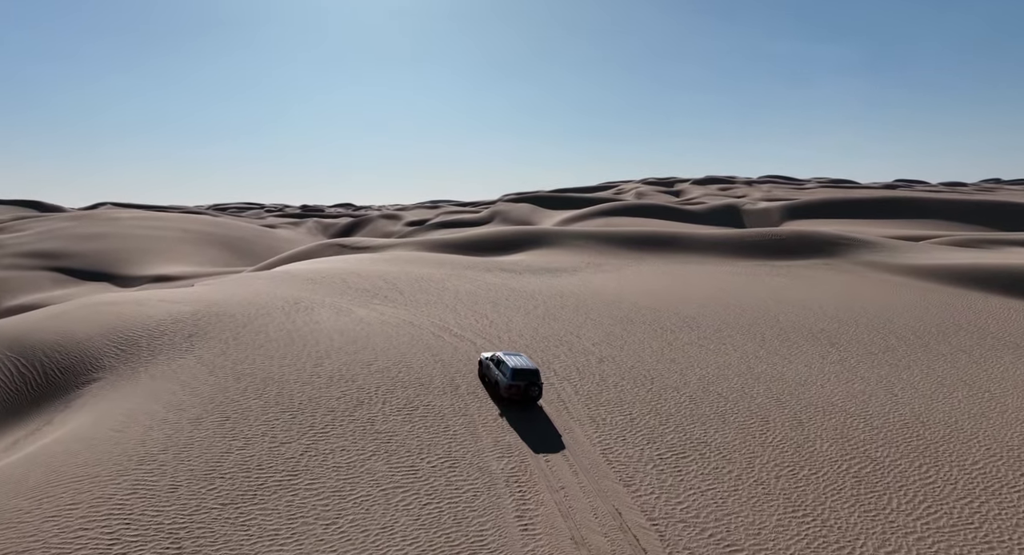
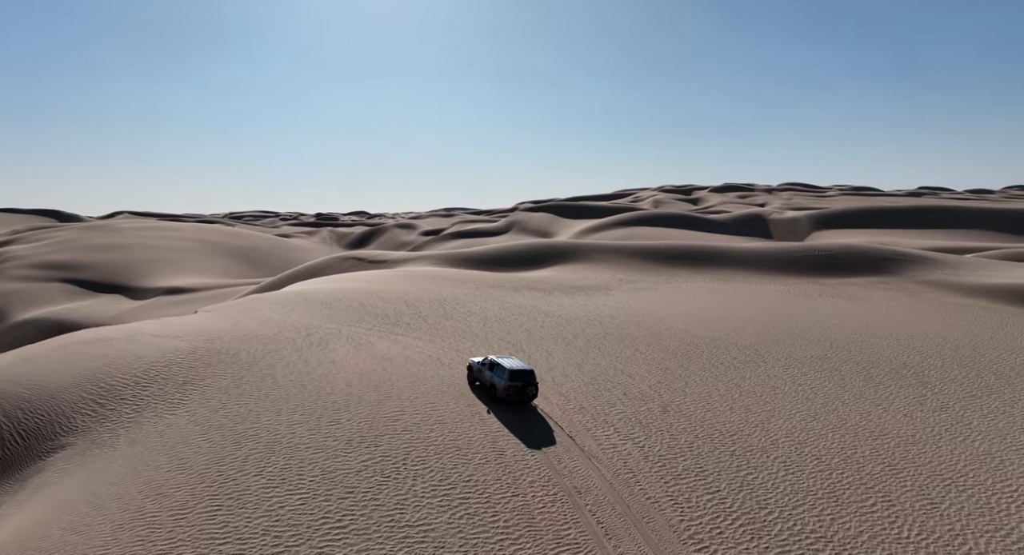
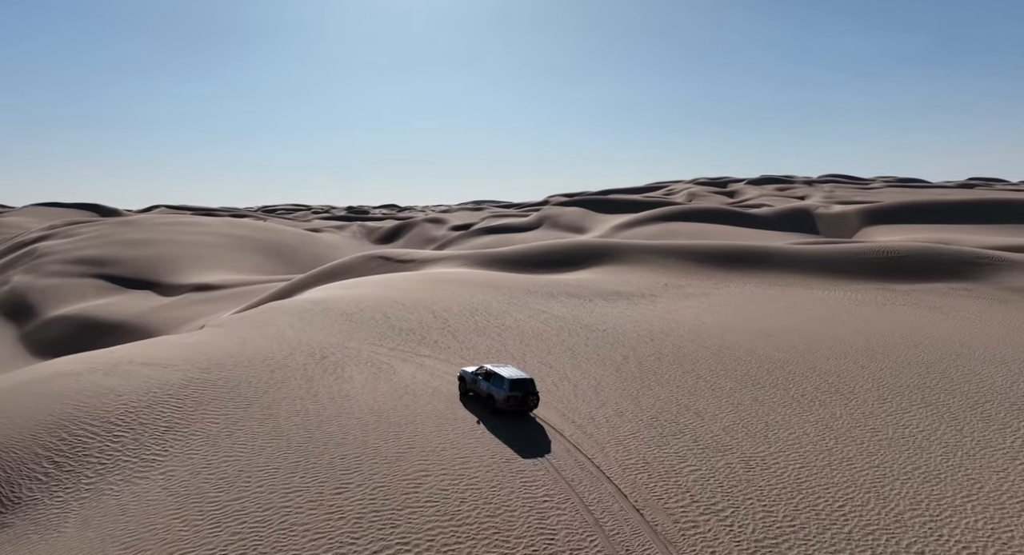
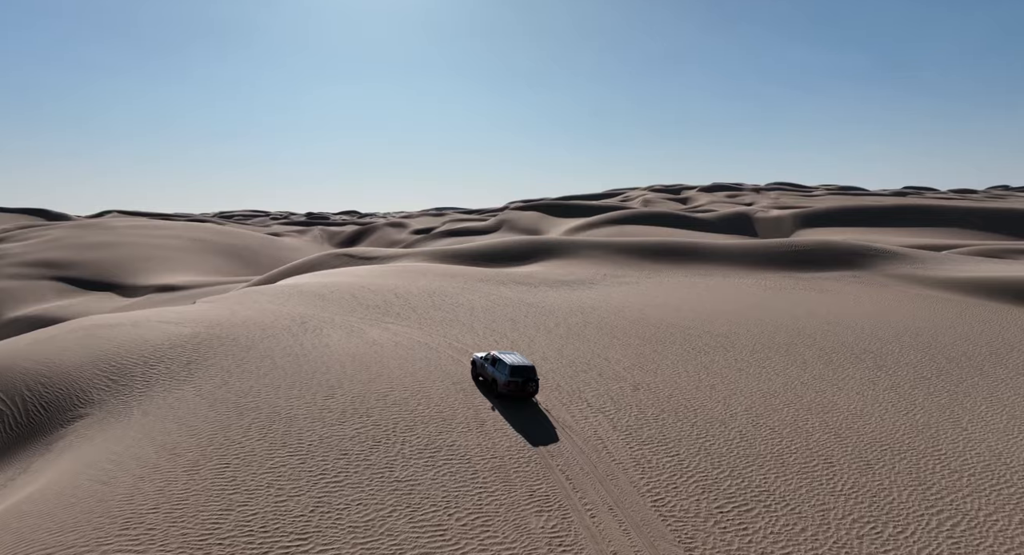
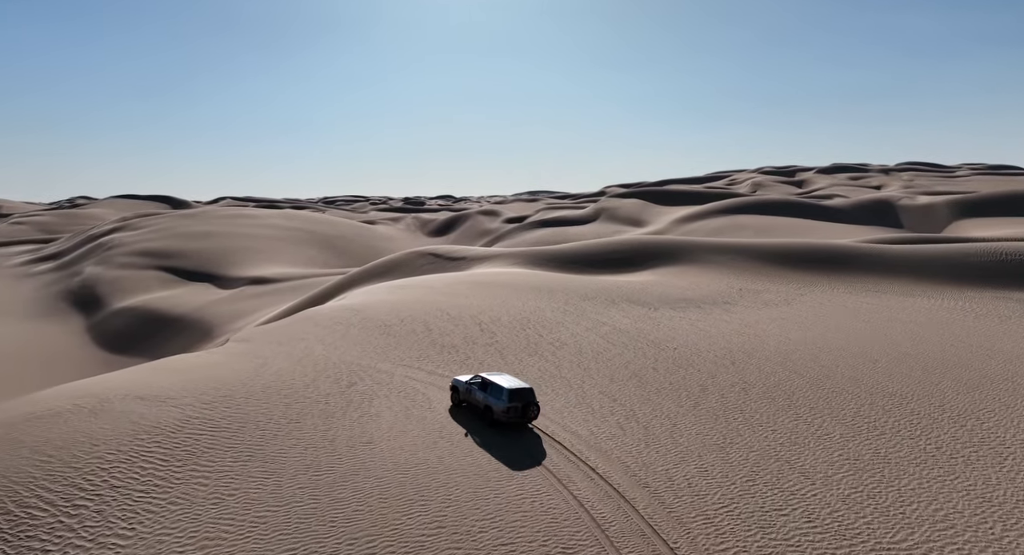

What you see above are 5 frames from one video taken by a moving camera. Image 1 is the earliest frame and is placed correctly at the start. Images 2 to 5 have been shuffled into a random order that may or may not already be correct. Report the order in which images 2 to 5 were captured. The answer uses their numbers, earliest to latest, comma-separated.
4, 2, 3, 5
